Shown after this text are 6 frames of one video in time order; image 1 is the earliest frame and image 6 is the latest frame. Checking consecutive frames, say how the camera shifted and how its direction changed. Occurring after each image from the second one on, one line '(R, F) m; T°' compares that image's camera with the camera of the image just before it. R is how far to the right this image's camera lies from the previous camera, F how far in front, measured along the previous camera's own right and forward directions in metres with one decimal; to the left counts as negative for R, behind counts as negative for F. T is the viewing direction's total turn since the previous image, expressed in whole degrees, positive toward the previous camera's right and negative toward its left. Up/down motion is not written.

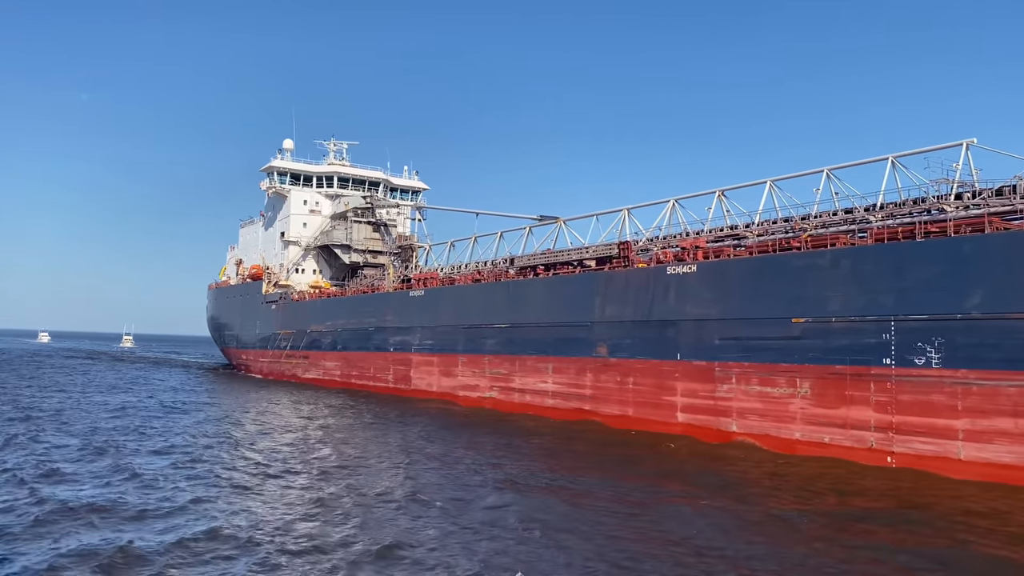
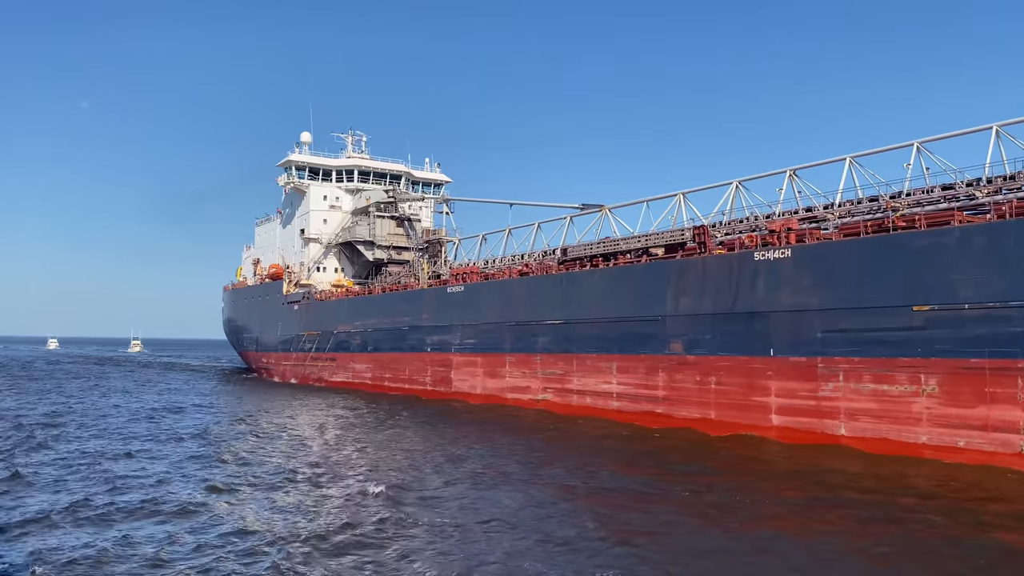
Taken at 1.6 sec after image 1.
(-1.4, +1.5) m; 0°
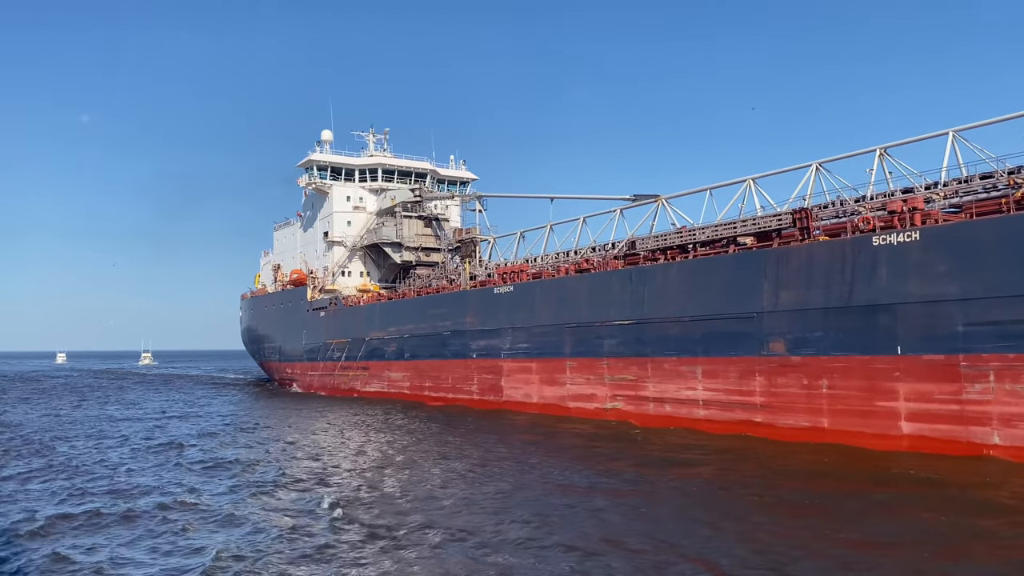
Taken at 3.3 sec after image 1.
(-1.5, +1.6) m; 0°
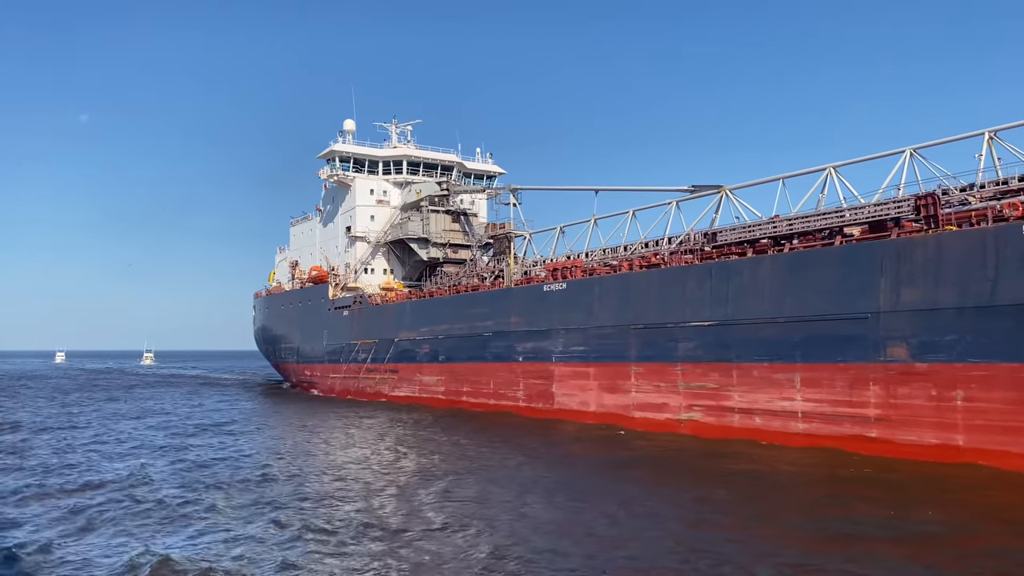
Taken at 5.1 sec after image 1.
(-1.5, +1.6) m; 0°
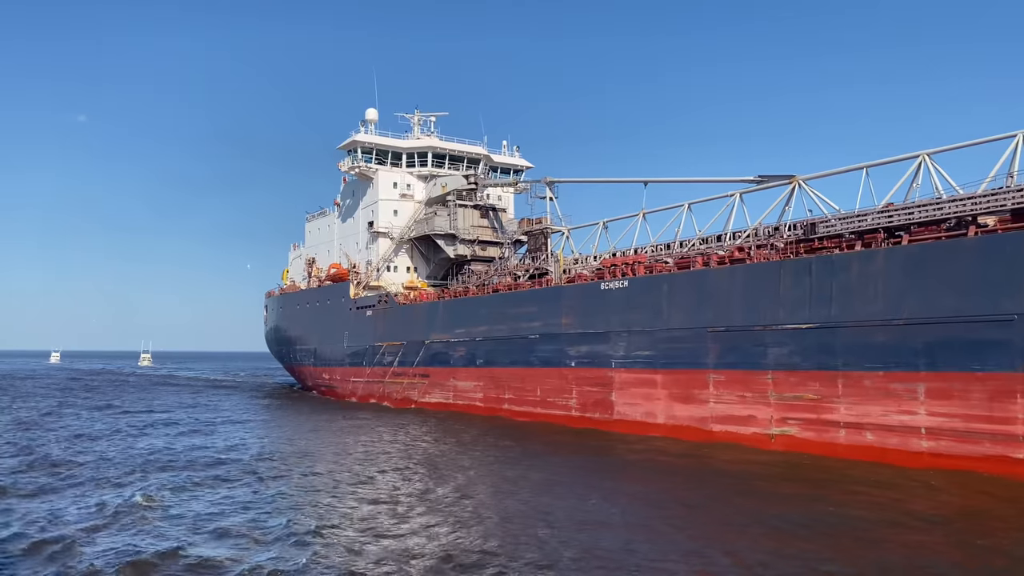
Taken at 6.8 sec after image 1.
(-1.6, +1.6) m; 0°
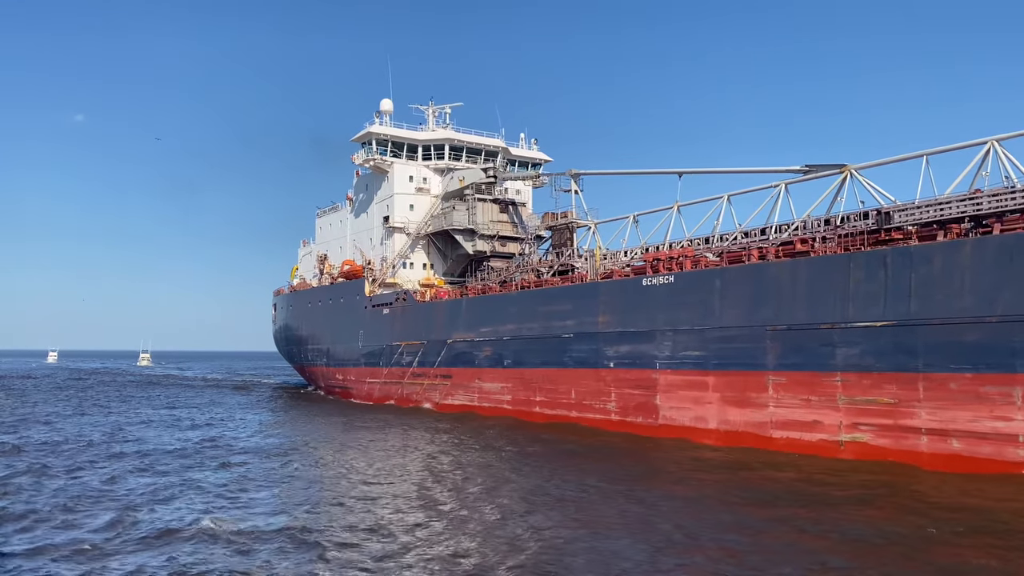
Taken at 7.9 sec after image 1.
(-1.0, +1.0) m; 0°
